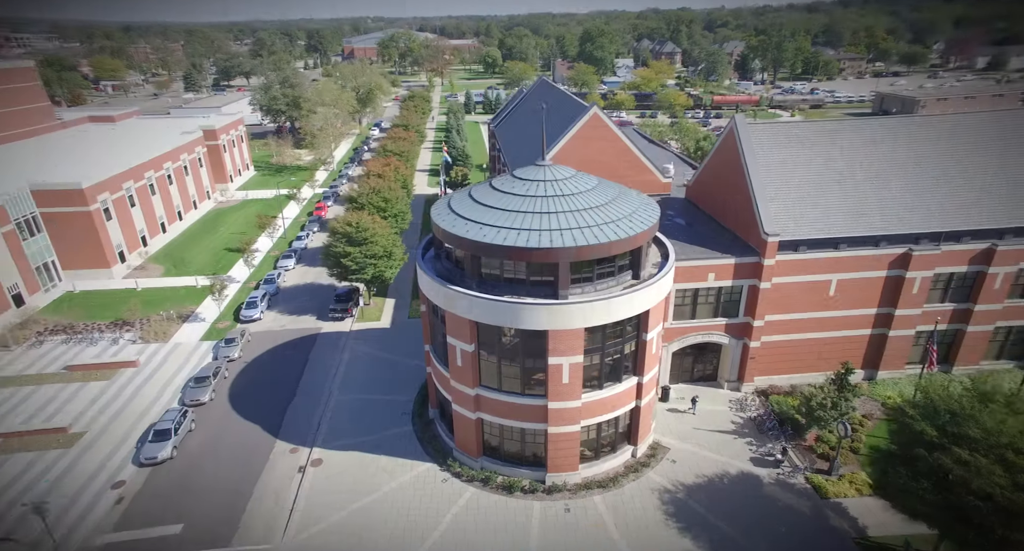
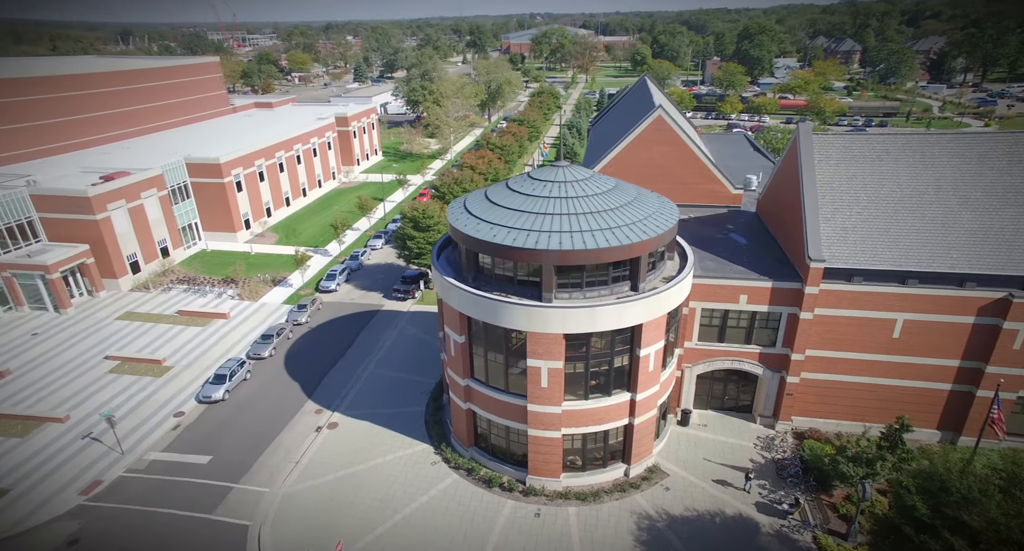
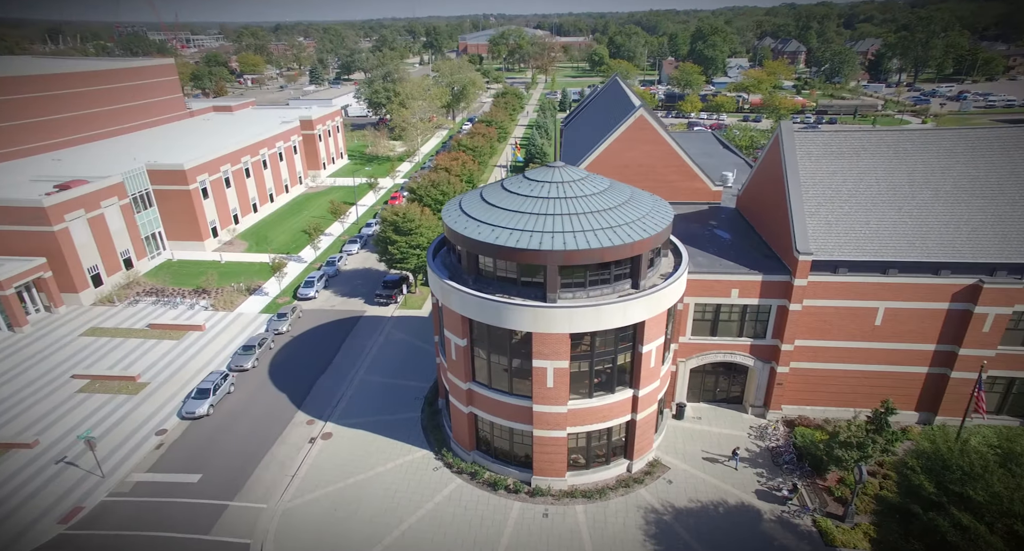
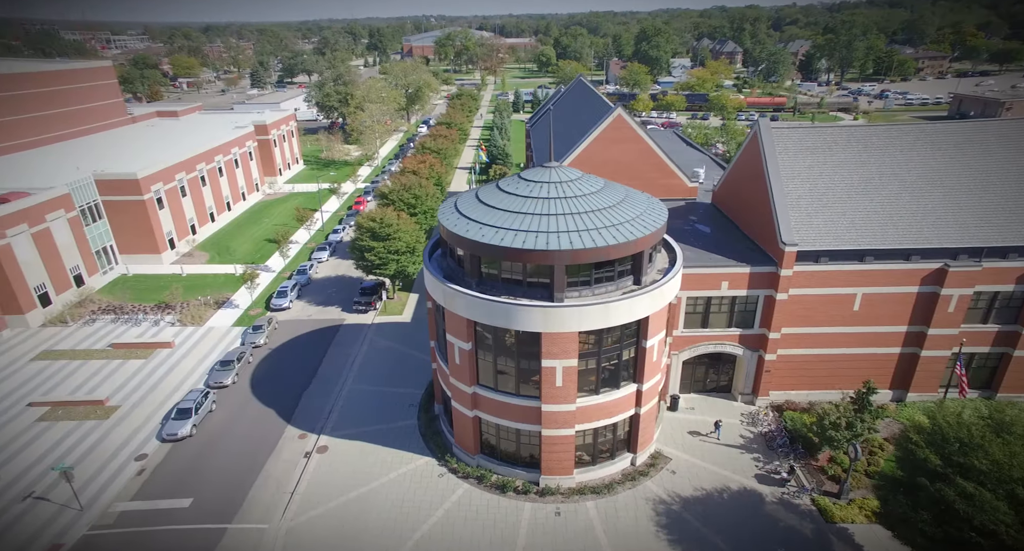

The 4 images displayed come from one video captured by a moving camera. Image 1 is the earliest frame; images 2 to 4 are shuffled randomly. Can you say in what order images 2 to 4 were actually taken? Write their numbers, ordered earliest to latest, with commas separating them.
4, 3, 2
